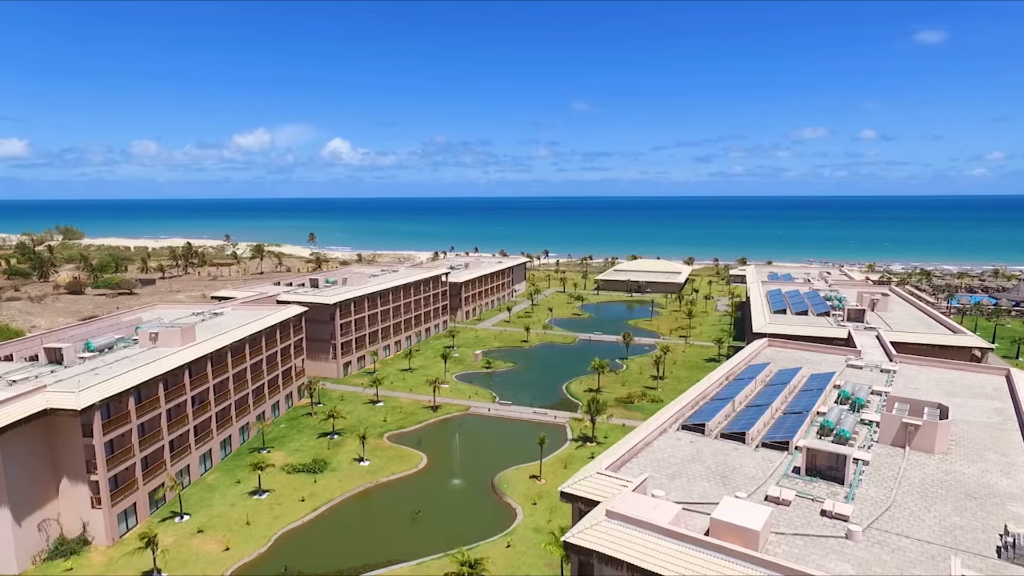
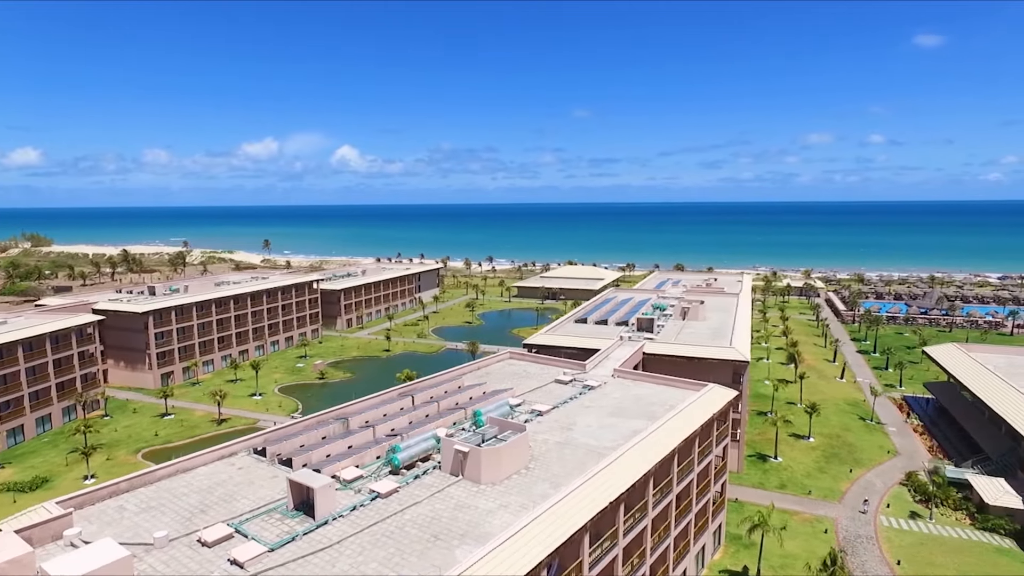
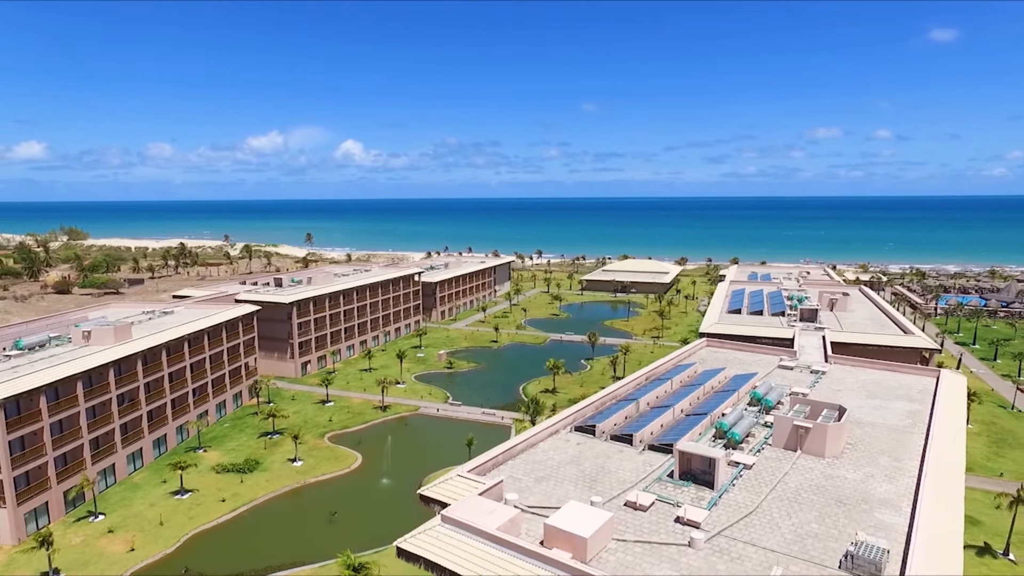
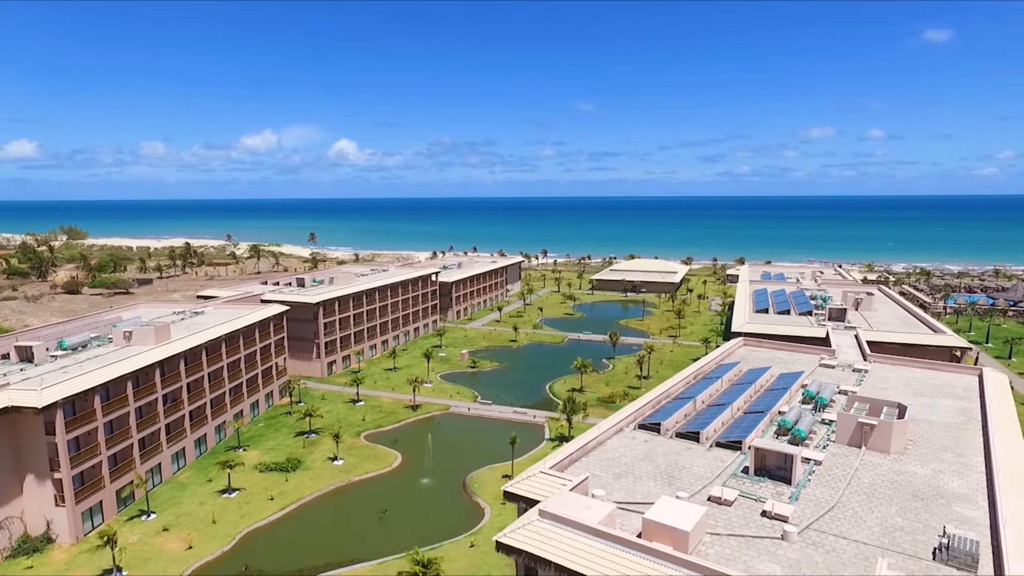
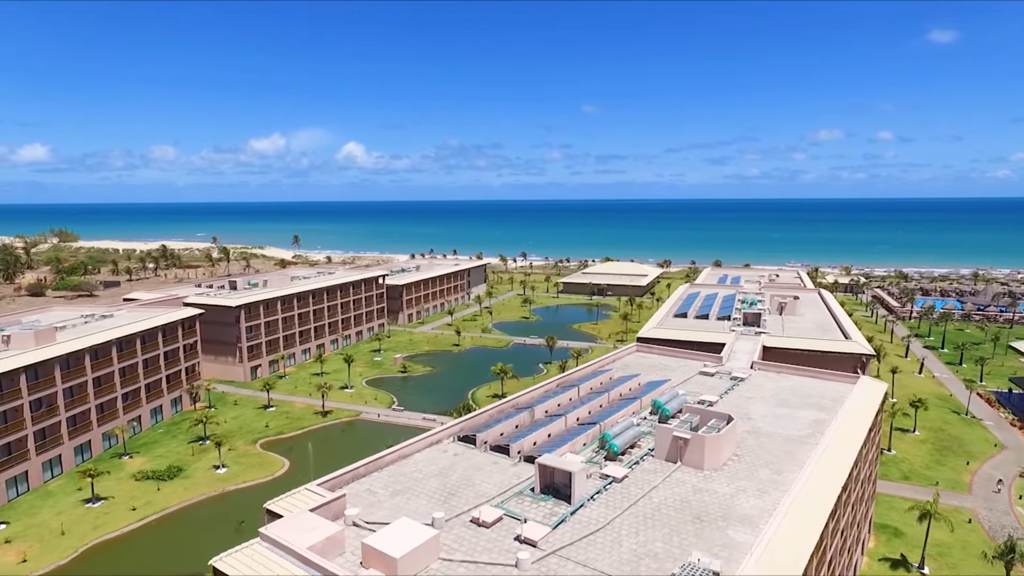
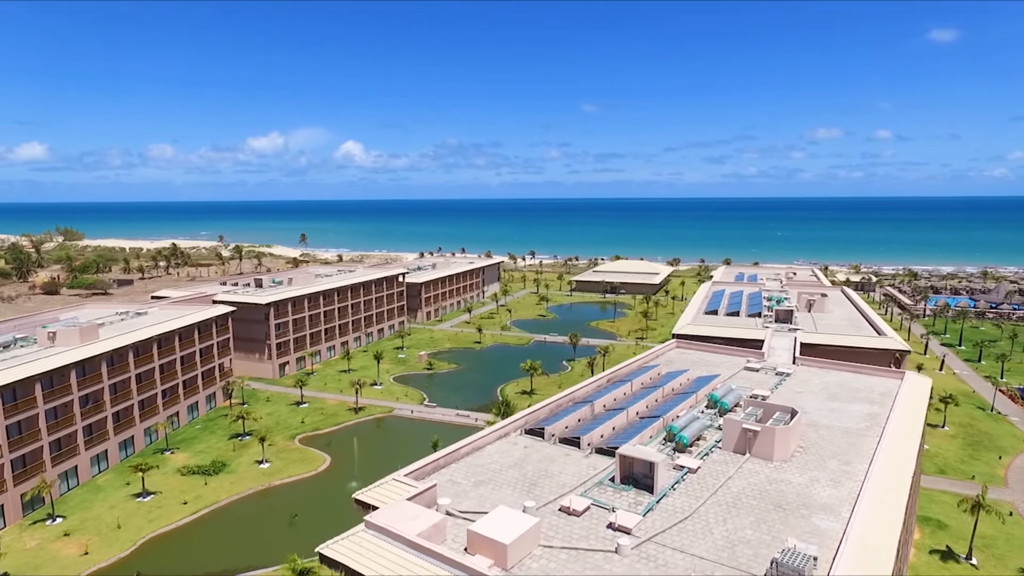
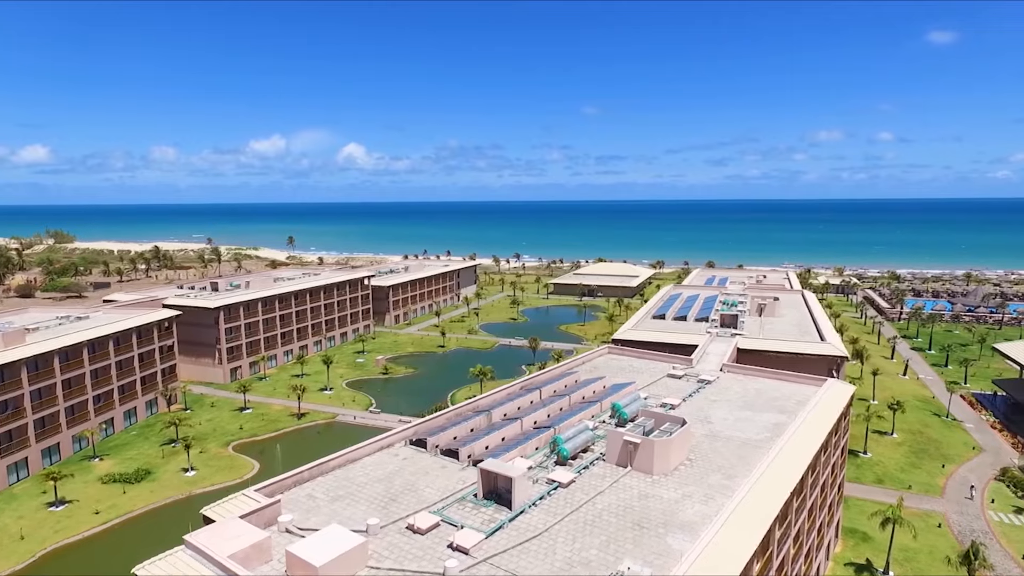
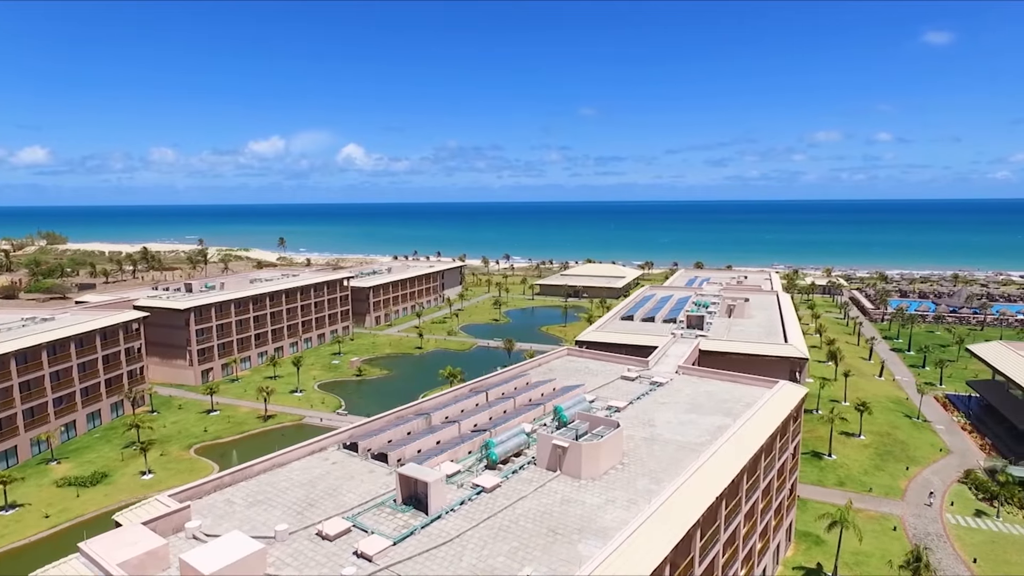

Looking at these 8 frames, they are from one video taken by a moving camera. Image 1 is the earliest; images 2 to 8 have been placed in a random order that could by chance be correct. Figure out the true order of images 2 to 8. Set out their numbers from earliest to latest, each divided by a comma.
4, 3, 6, 5, 7, 8, 2
